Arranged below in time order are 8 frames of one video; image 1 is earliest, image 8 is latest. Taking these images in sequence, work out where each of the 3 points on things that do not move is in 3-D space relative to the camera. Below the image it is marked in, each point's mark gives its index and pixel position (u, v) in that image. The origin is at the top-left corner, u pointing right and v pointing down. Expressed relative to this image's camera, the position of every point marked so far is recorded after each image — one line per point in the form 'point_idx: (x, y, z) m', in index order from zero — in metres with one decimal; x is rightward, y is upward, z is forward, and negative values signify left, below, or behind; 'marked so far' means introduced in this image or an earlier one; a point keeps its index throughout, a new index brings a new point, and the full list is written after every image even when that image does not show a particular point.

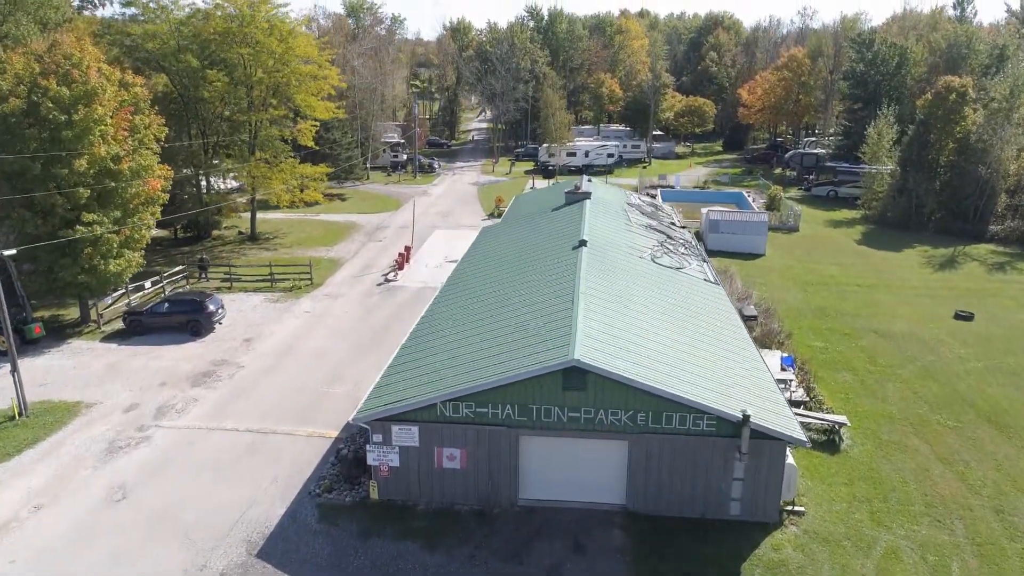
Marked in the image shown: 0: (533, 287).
0: (+0.4, 0.0, +17.3) m
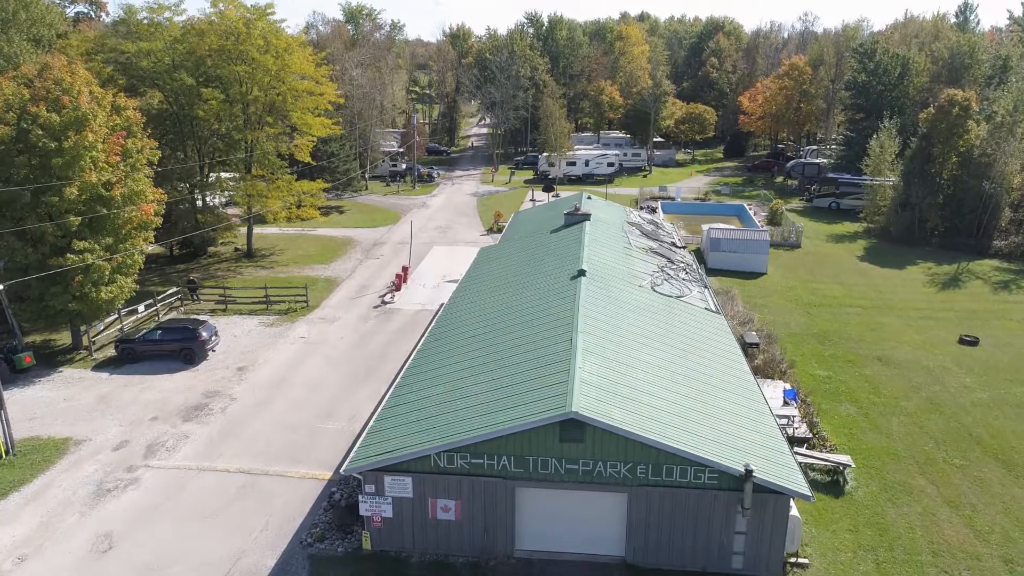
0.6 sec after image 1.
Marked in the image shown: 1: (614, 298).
0: (+0.3, -0.6, +16.9) m
1: (+1.9, -0.2, +18.7) m
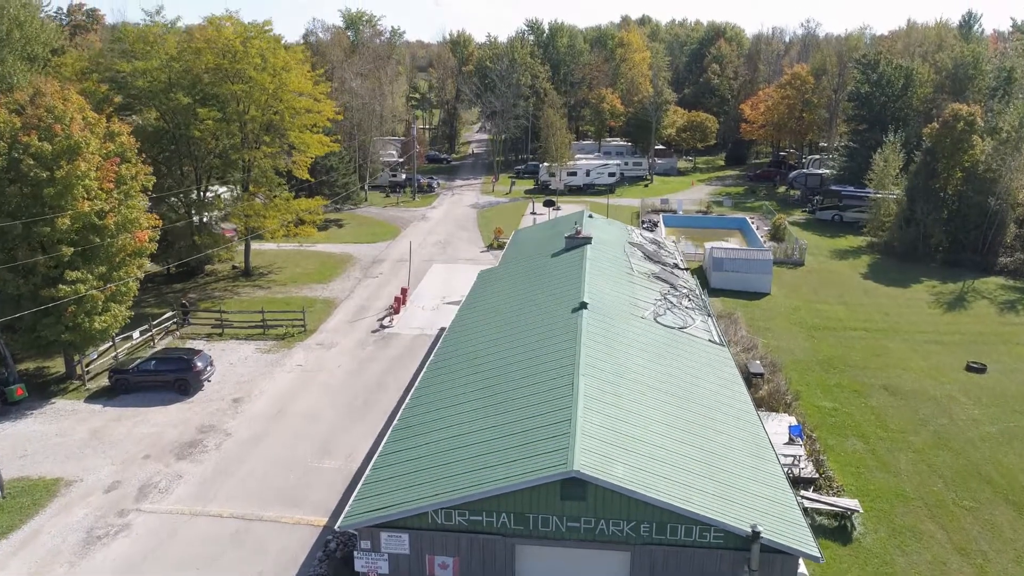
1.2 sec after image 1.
0: (+0.3, -1.2, +16.6) m
1: (+1.9, -0.8, +18.3) m
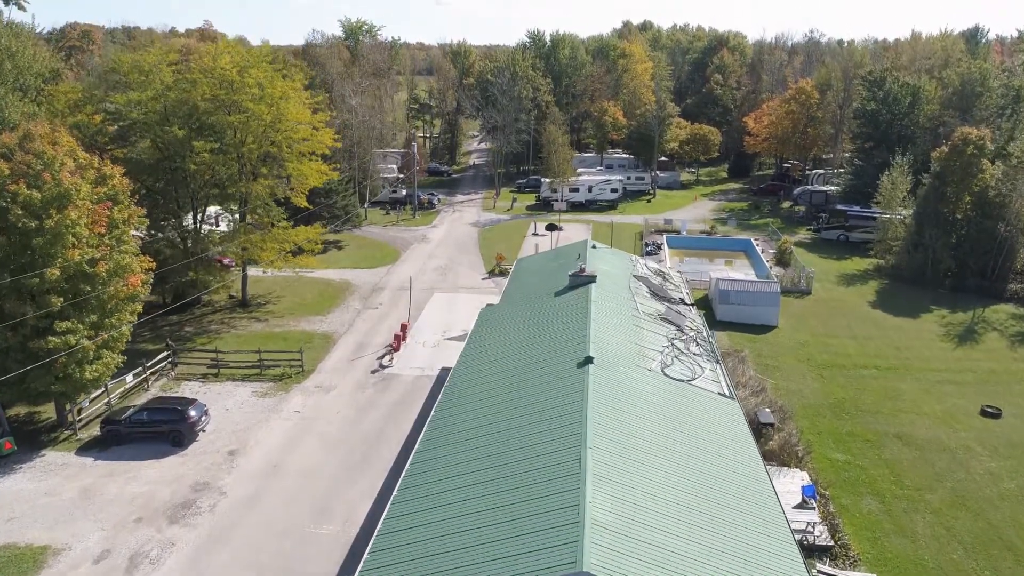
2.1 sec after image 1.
0: (+0.4, -2.2, +16.0) m
1: (+2.0, -1.8, +17.7) m
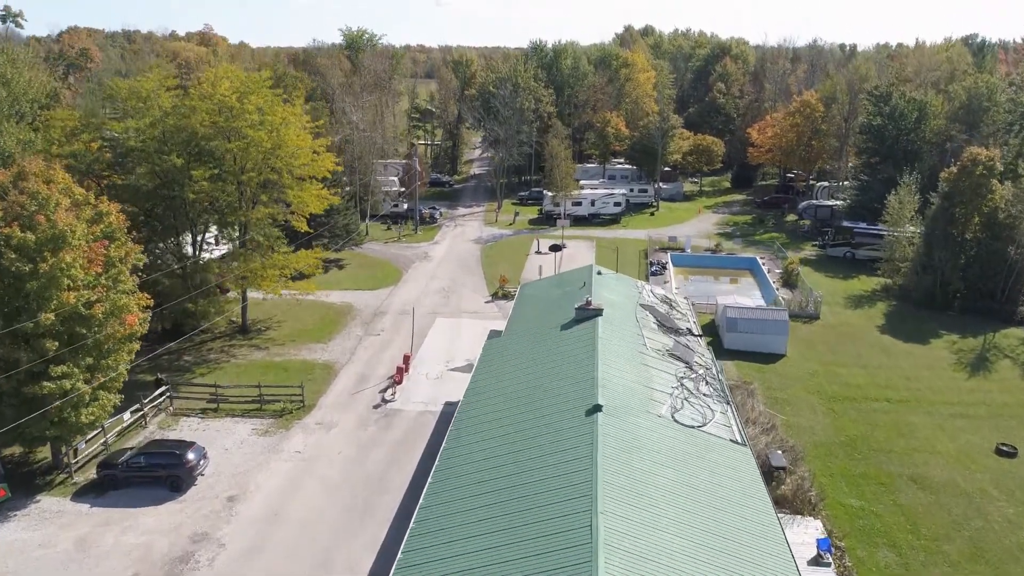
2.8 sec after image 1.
0: (+0.5, -3.0, +15.5) m
1: (+2.1, -2.6, +17.2) m
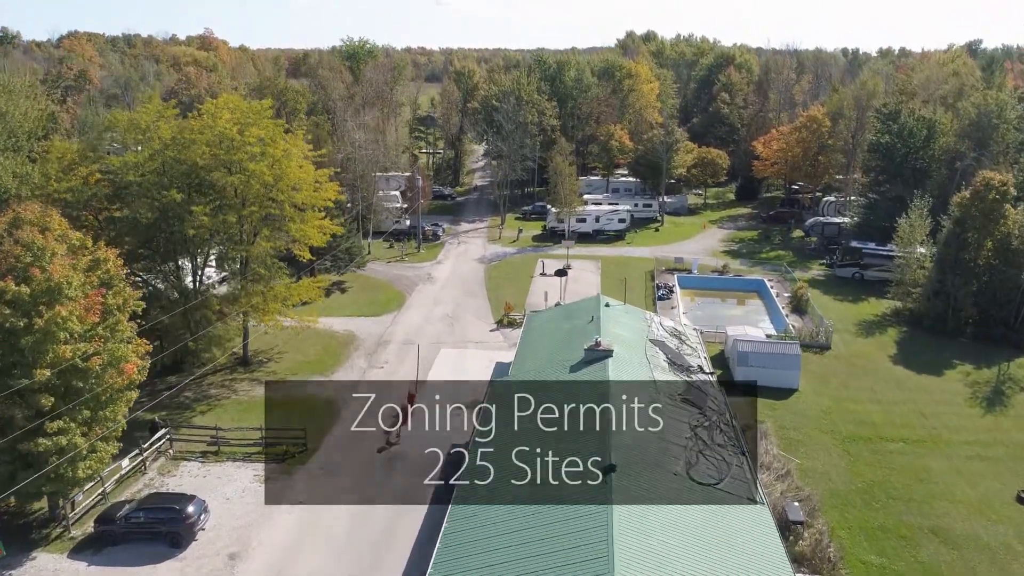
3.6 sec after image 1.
0: (+0.7, -4.0, +14.9) m
1: (+2.3, -3.6, +16.7) m
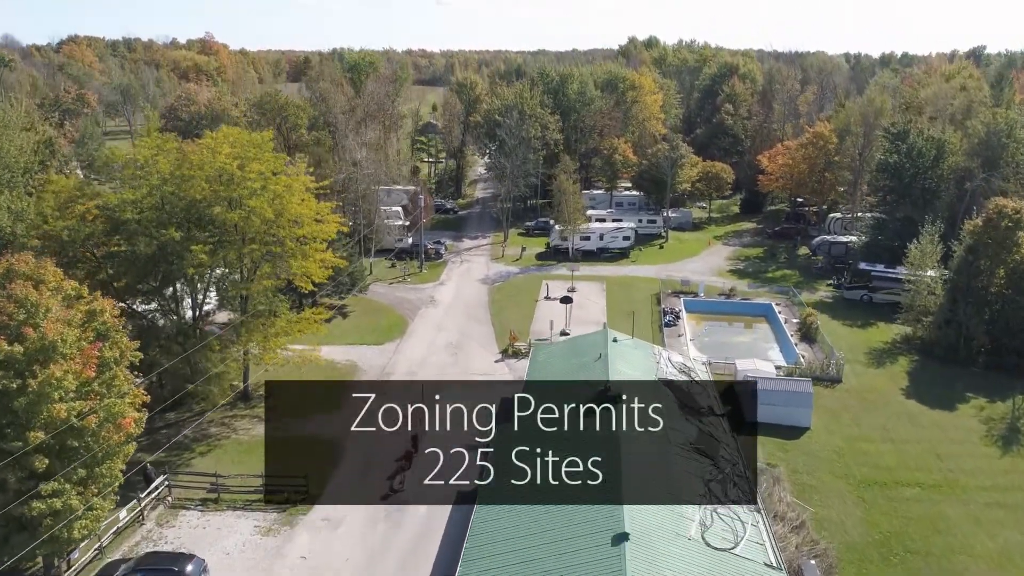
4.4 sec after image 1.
0: (+0.9, -5.0, +14.4) m
1: (+2.4, -4.6, +16.1) m
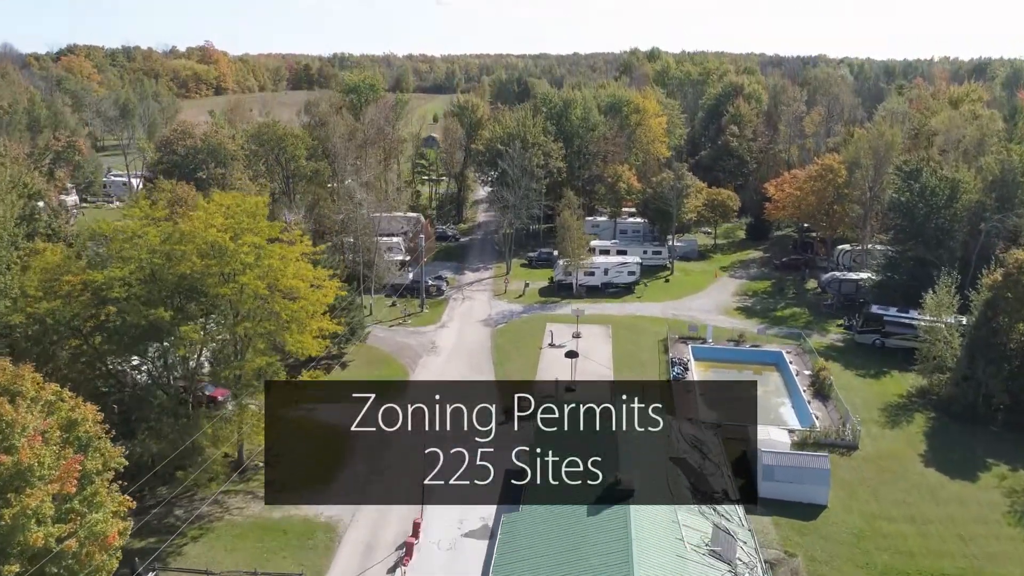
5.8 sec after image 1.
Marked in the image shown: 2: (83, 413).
0: (+1.0, -7.0, +13.2) m
1: (+2.5, -6.6, +15.0) m
2: (-8.0, -2.3, +18.6) m
